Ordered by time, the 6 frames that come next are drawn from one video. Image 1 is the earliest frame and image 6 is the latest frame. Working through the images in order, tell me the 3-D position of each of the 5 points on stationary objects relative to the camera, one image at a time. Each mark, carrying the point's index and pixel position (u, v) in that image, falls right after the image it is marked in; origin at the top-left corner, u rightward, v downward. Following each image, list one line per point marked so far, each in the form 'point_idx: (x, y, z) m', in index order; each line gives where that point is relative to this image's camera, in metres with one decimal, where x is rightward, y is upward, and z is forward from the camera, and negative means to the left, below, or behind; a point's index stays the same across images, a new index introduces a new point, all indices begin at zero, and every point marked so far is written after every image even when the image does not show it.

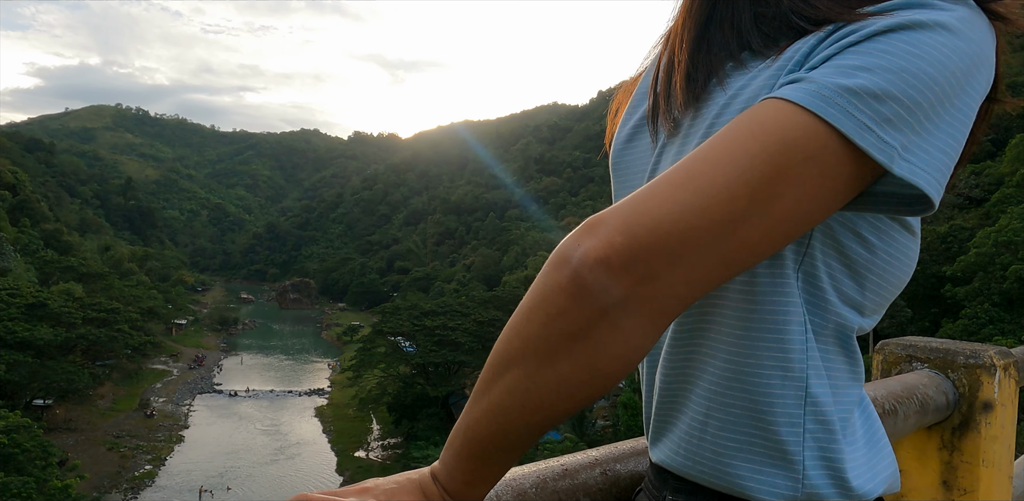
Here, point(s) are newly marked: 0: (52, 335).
0: (-11.2, -2.0, +16.3) m
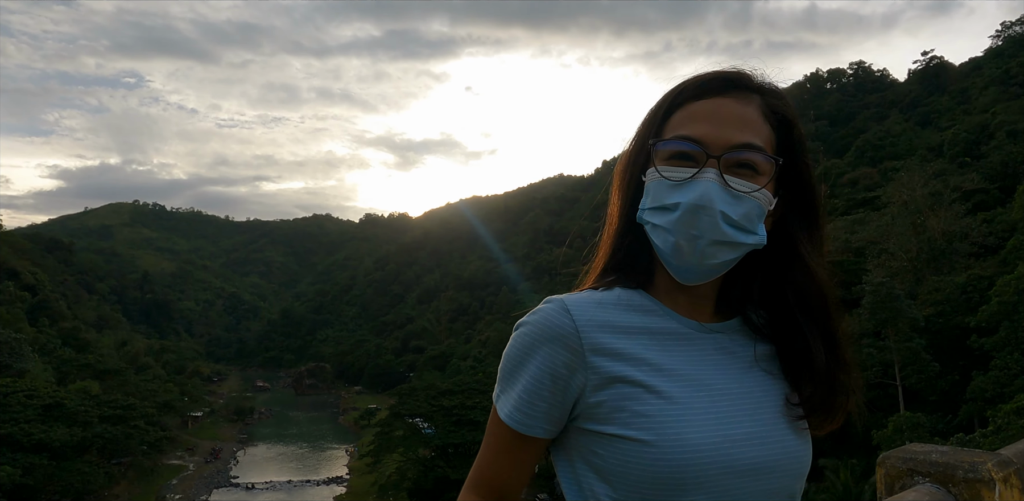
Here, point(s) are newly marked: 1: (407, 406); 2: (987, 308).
0: (-10.7, -4.6, +16.2) m
1: (-3.1, -4.7, +19.8) m
2: (+9.3, -1.1, +12.8) m
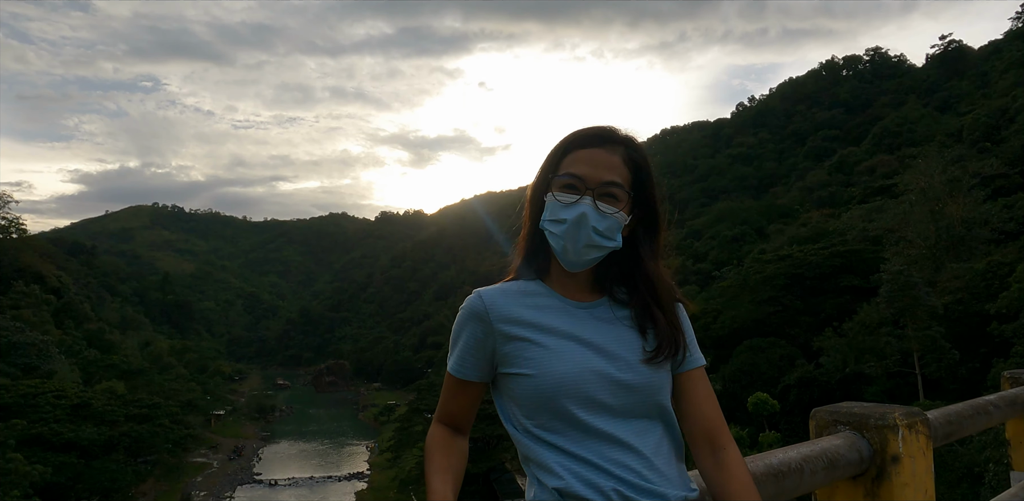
0: (-10.4, -4.6, +16.8) m
1: (-2.7, -4.6, +20.2) m
2: (+9.4, -0.8, +13.0) m
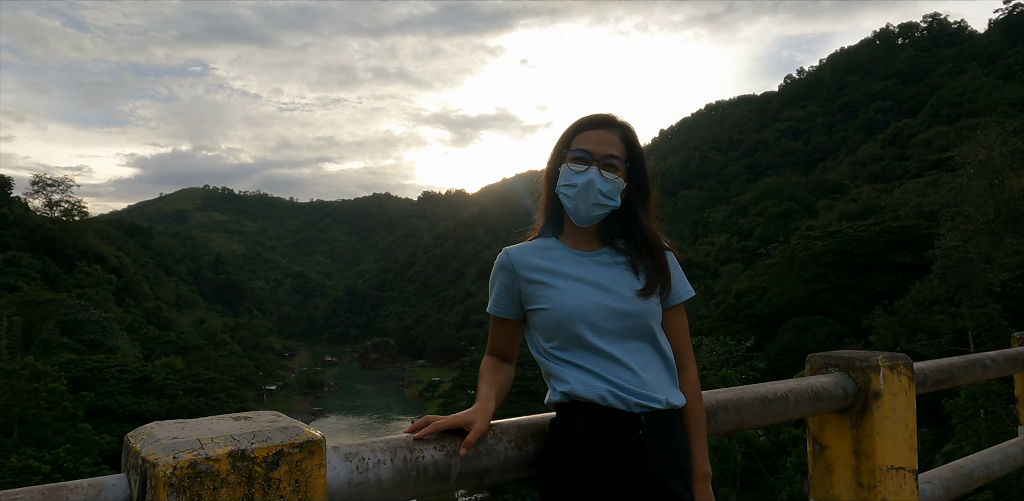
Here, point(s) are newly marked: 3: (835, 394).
0: (-9.3, -4.1, +17.9) m
1: (-1.4, -3.9, +20.9) m
2: (+10.2, -0.3, +12.7) m
3: (+1.2, -0.5, +2.4) m
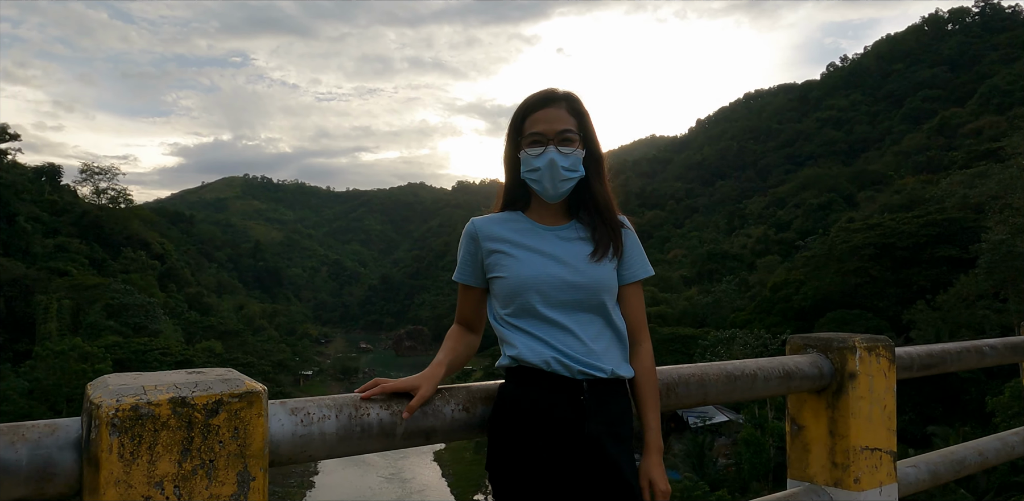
0: (-8.6, -3.7, +18.5) m
1: (-0.6, -3.5, +21.0) m
2: (+10.6, -0.2, +12.3) m
3: (+1.1, -0.4, +2.4) m
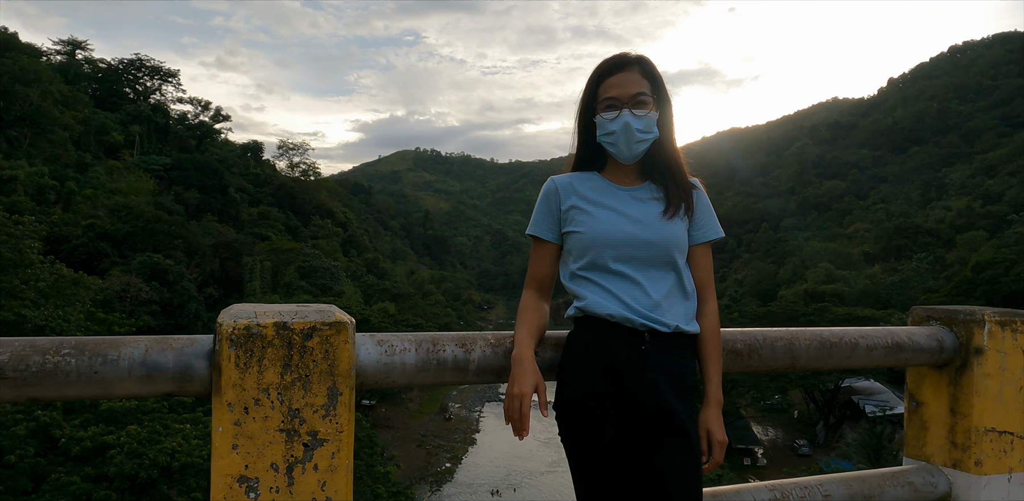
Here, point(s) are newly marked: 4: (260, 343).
0: (-4.2, -2.7, +20.3) m
1: (+4.2, -2.6, +20.9) m
2: (+13.0, +0.1, +9.6) m
3: (+1.4, -0.3, +2.2) m
4: (-0.5, -0.2, +1.4) m
